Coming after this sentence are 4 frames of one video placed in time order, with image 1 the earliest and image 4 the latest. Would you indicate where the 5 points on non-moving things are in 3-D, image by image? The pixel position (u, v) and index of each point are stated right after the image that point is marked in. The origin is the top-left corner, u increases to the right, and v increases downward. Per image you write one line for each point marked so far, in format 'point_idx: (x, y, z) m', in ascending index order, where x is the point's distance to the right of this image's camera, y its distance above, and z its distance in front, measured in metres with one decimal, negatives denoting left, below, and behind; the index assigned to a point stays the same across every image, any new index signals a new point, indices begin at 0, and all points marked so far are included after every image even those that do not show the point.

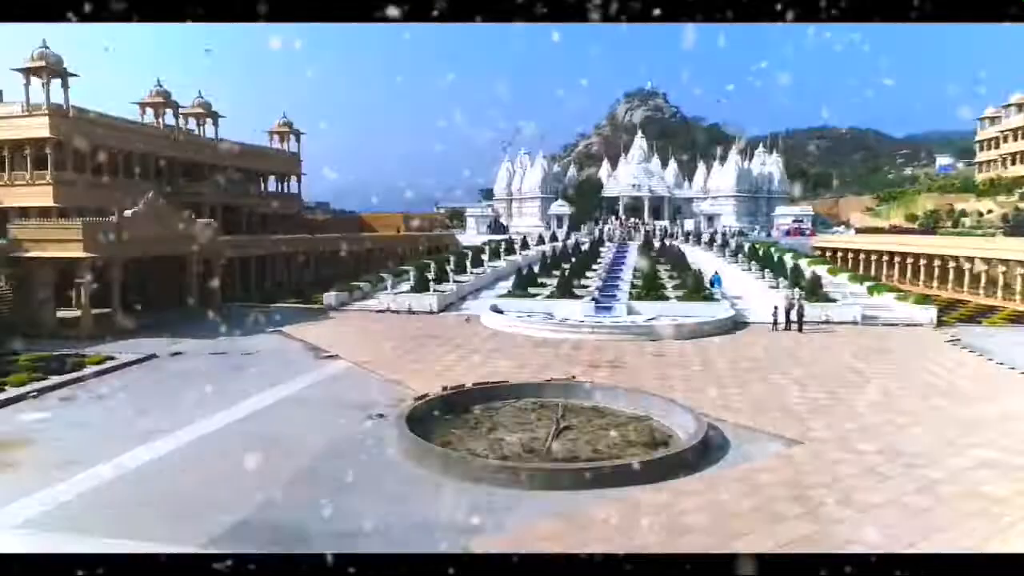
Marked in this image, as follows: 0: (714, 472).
0: (+2.0, -1.8, +8.8) m
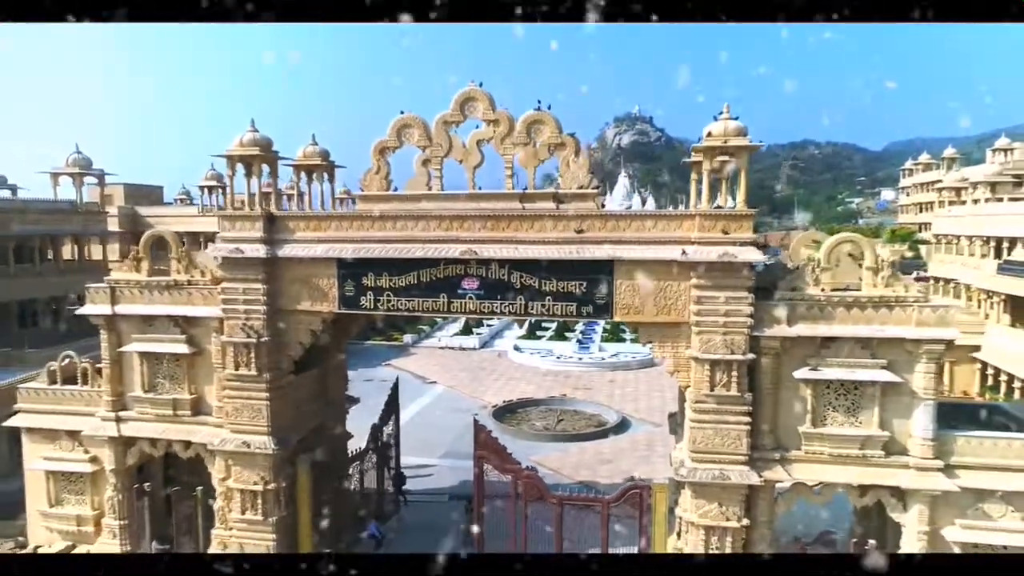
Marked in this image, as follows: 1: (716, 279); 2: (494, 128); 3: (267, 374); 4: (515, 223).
0: (+2.1, -2.8, +13.8) m
1: (+1.9, +0.1, +7.0) m
2: (-0.2, +1.6, +7.6) m
3: (-2.7, -0.9, +8.0) m
4: (0.0, +0.7, +7.5) m
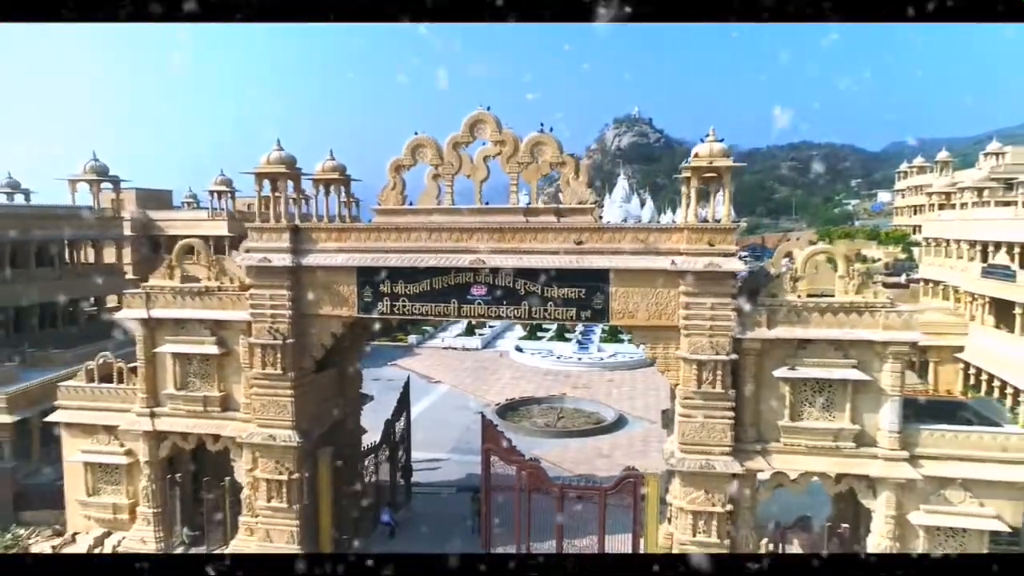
0: (+2.2, -2.9, +14.5) m
1: (+2.0, 0.0, +7.7) m
2: (-0.1, +1.6, +8.3) m
3: (-2.6, -1.0, +8.8) m
4: (+0.1, +0.6, +8.2) m
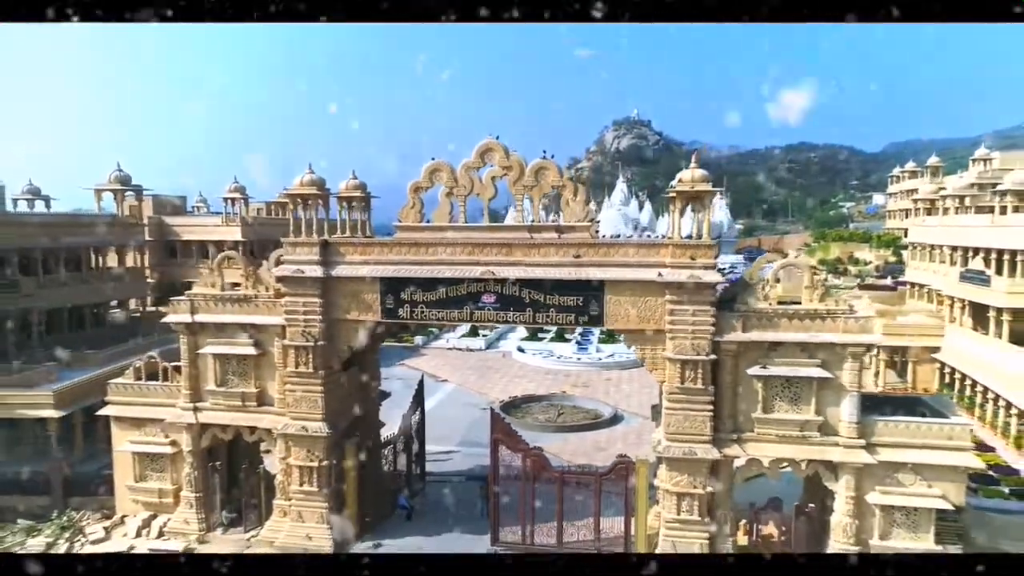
0: (+2.3, -3.0, +15.5) m
1: (+2.1, -0.1, +8.8) m
2: (0.0, +1.5, +9.3) m
3: (-2.5, -1.1, +9.8) m
4: (+0.2, +0.5, +9.3) m
